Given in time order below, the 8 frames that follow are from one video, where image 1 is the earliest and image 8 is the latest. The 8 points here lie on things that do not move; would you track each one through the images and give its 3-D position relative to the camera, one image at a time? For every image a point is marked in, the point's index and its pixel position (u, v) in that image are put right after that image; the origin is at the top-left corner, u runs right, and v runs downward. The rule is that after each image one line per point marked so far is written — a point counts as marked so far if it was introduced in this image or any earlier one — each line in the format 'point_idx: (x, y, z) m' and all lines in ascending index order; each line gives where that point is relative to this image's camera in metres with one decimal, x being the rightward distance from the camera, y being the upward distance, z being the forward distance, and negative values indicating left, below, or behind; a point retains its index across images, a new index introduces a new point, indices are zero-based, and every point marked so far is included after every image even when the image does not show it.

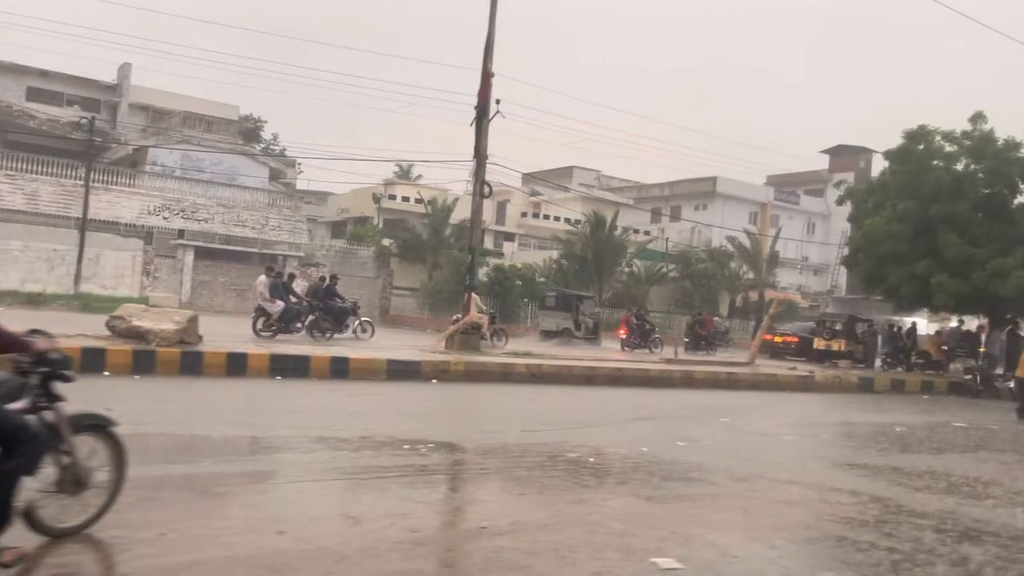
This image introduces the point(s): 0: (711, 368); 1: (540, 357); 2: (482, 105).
0: (+4.2, -1.7, +18.2) m
1: (+0.5, -1.4, +16.7) m
2: (-0.6, +3.6, +16.3) m
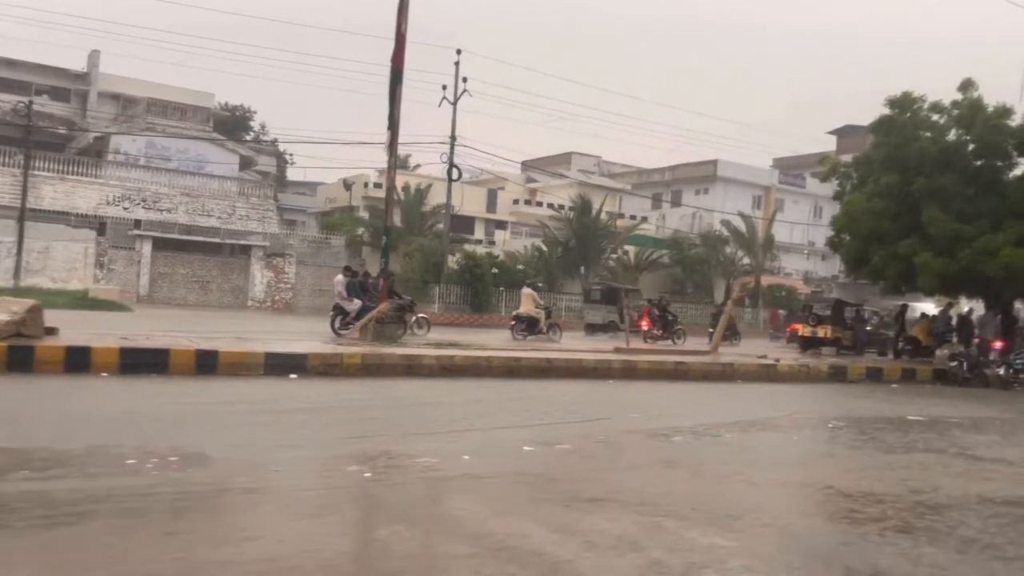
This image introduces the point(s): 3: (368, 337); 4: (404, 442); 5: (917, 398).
0: (+2.9, -1.4, +16.7) m
1: (-0.9, -1.1, +15.2) m
2: (-2.1, +3.8, +14.8) m
3: (-2.5, -0.9, +14.6) m
4: (-0.9, -1.3, +7.3) m
5: (+7.5, -2.0, +15.7) m
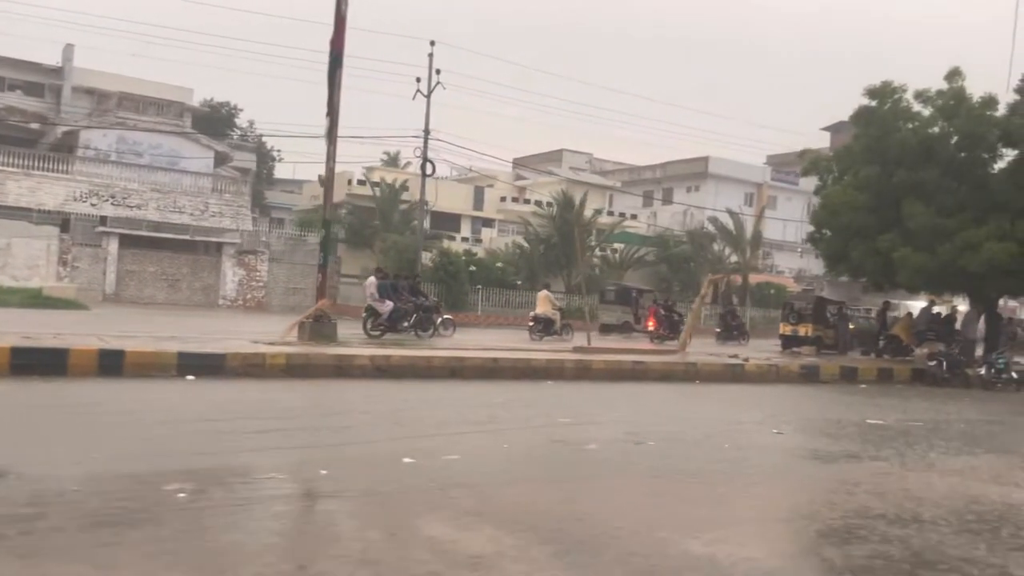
0: (+2.0, -1.3, +15.9) m
1: (-1.8, -1.0, +14.5) m
2: (-3.0, +3.9, +14.1) m
3: (-3.4, -0.8, +13.8) m
4: (-1.9, -1.3, +6.5) m
5: (+6.7, -1.9, +14.9) m
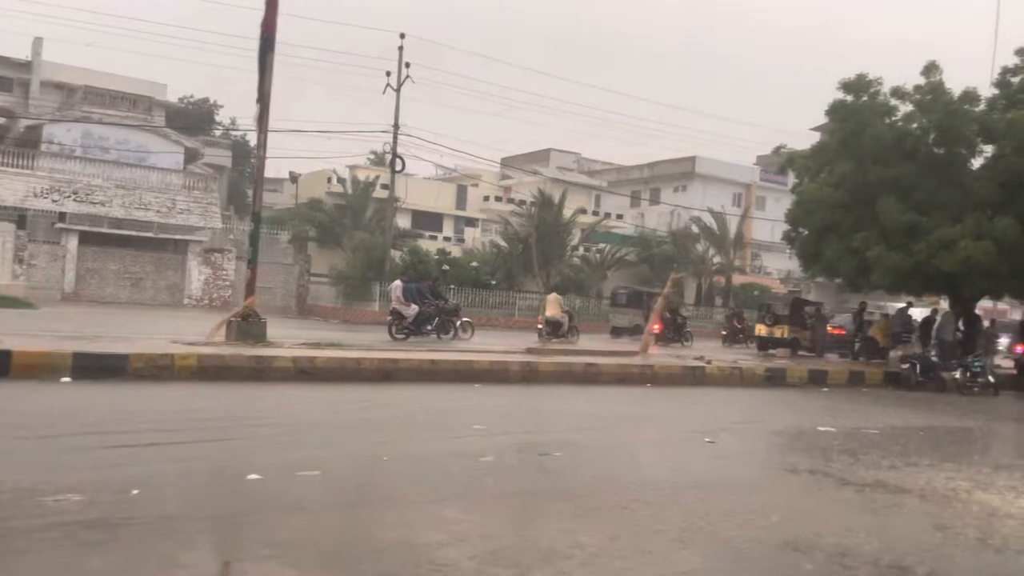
0: (+1.1, -1.3, +15.1) m
1: (-2.7, -1.0, +13.7) m
2: (-3.9, +3.9, +13.3) m
3: (-4.3, -0.7, +13.0) m
4: (-2.8, -1.2, +5.7) m
5: (+5.7, -1.9, +14.2) m
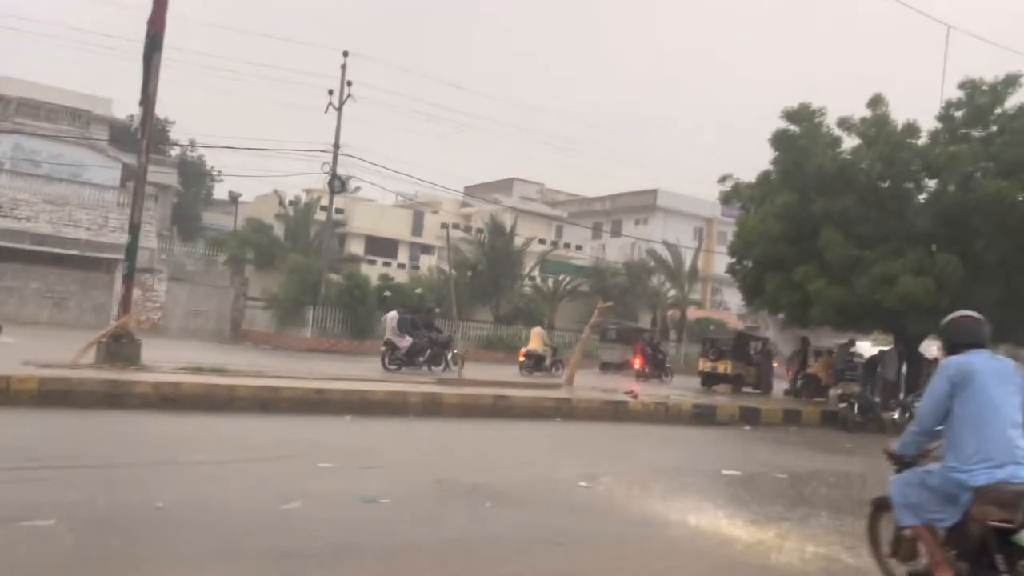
0: (-0.5, -1.7, +14.1) m
1: (-4.2, -1.3, +12.6) m
2: (-5.3, +3.7, +12.3) m
3: (-5.8, -1.0, +11.9) m
4: (-4.0, -1.2, +4.6) m
5: (+4.2, -2.4, +13.3) m
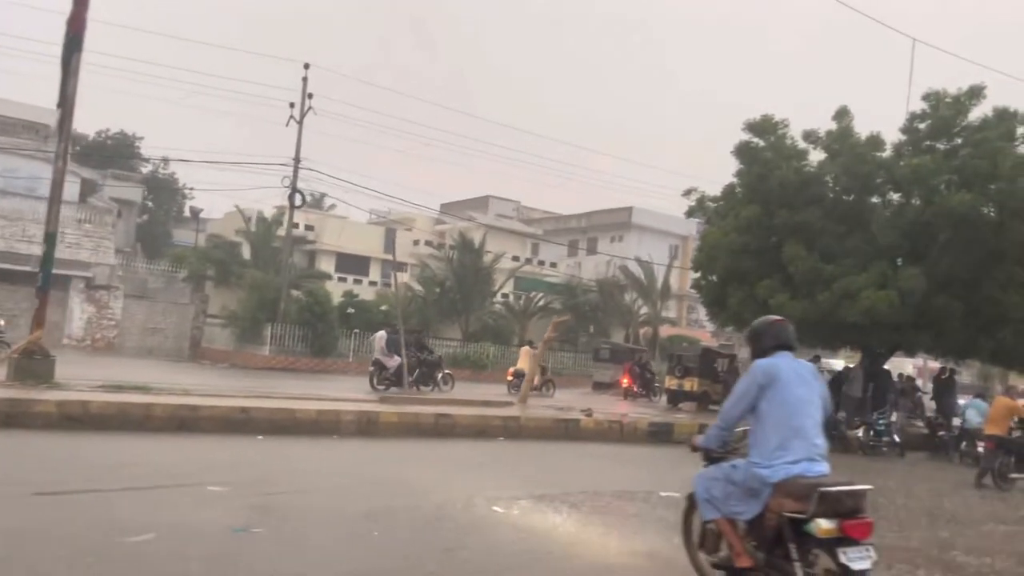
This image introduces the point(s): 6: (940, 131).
0: (-1.4, -1.9, +13.5) m
1: (-5.0, -1.5, +11.9) m
2: (-6.1, +3.5, +11.7) m
3: (-6.6, -1.2, +11.2) m
4: (-4.7, -1.2, +3.9) m
5: (+3.3, -2.6, +12.7) m
6: (+9.8, +3.6, +19.2) m
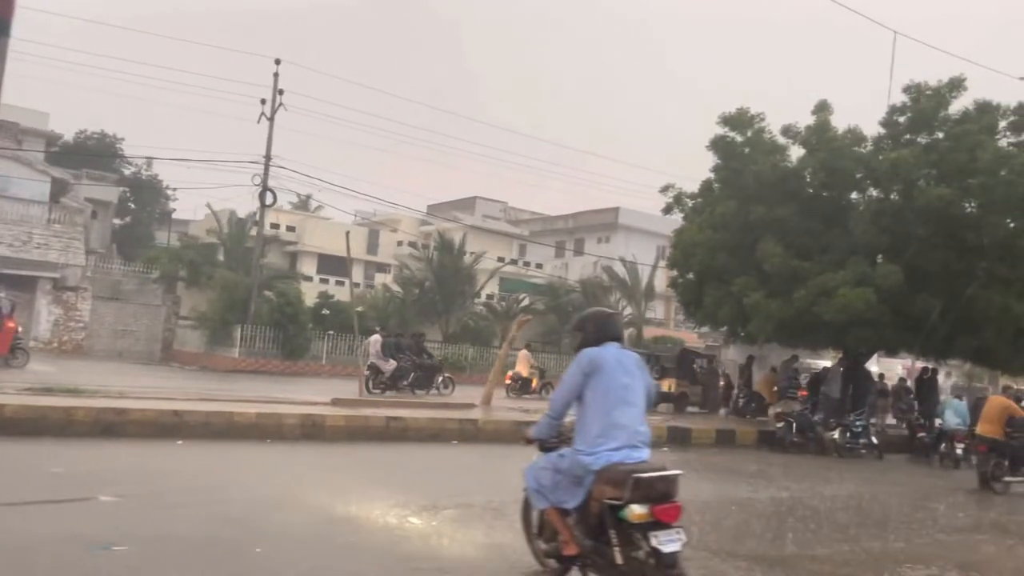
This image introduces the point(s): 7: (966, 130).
0: (-2.0, -1.9, +12.9) m
1: (-5.7, -1.4, +11.3) m
2: (-6.8, +3.5, +11.1) m
3: (-7.3, -1.1, +10.5) m
4: (-5.3, -1.2, +3.3) m
5: (+2.7, -2.6, +12.2) m
6: (+9.1, +3.6, +18.7) m
7: (+9.4, +3.3, +17.4) m
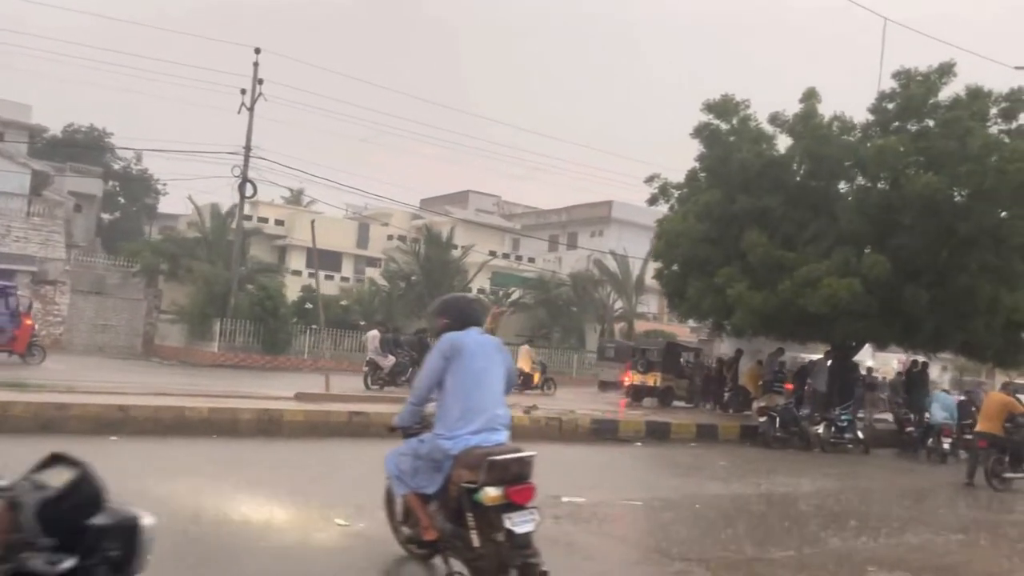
0: (-2.5, -1.7, +12.4) m
1: (-6.1, -1.3, +10.8) m
2: (-7.2, +3.7, +10.6) m
3: (-7.7, -1.0, +10.1) m
4: (-5.8, -1.1, +2.9) m
5: (+2.2, -2.4, +11.7) m
6: (+8.6, +3.8, +18.2) m
7: (+8.9, +3.4, +16.9) m
